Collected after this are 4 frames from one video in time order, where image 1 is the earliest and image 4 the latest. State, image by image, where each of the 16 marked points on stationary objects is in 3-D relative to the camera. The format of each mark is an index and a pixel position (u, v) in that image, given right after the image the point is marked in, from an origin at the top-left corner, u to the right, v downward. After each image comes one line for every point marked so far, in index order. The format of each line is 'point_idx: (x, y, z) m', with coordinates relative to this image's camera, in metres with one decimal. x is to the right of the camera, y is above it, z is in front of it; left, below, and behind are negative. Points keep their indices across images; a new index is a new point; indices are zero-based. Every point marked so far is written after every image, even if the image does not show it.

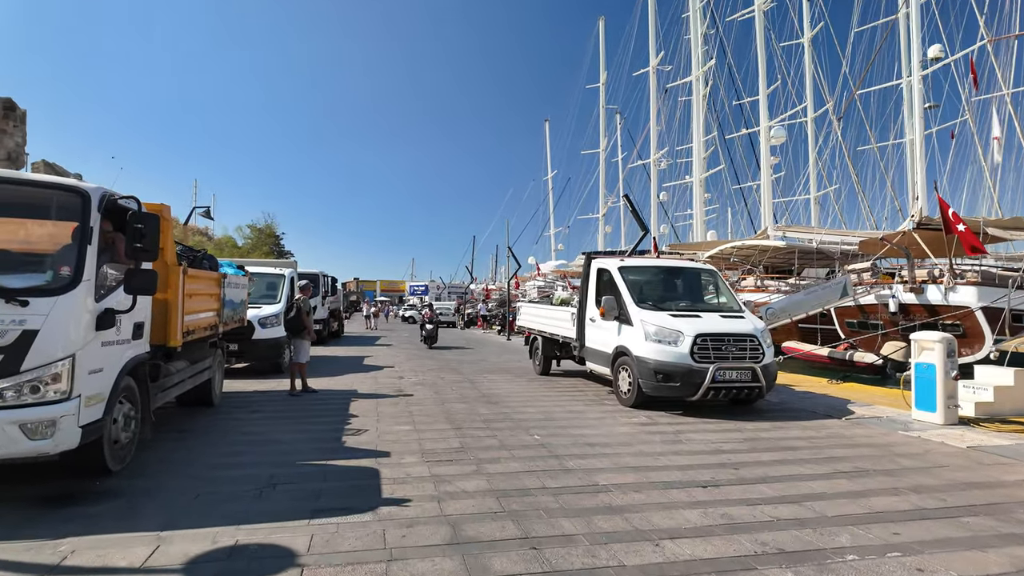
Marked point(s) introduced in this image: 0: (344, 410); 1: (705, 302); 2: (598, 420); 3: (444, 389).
0: (-2.3, -1.7, +7.9) m
1: (+3.1, -0.2, +9.4) m
2: (+1.1, -1.7, +7.6) m
3: (-1.2, -1.8, +10.5) m
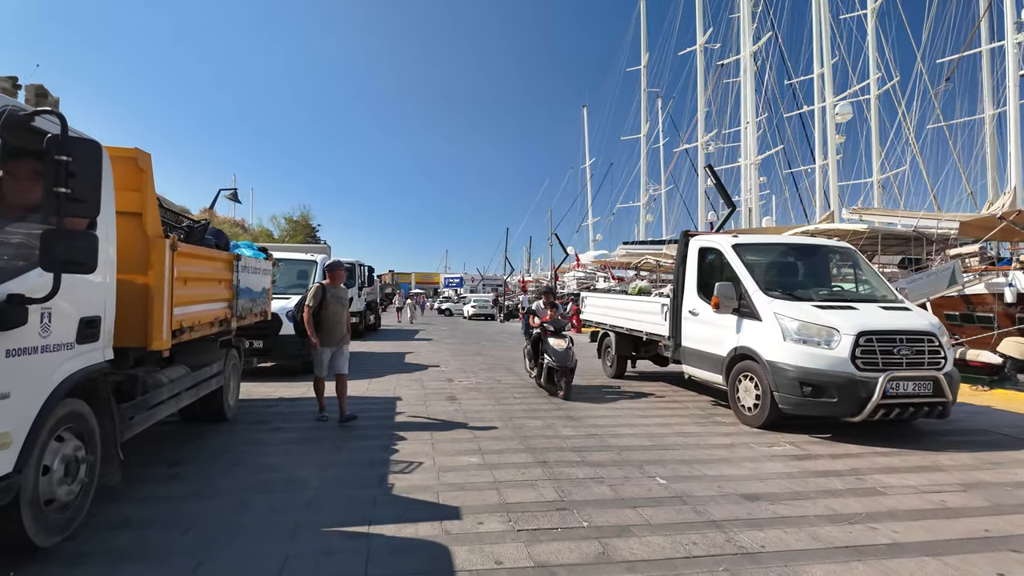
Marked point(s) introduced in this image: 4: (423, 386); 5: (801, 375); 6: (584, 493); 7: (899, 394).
0: (-1.3, -1.5, +6.1) m
1: (+4.1, 0.0, +7.3) m
2: (+2.1, -1.5, +5.6) m
3: (-0.1, -1.6, +8.7) m
4: (-1.4, -1.6, +9.6) m
5: (+3.0, -0.9, +6.0) m
6: (+0.5, -1.5, +4.2) m
7: (+3.9, -1.1, +5.9) m
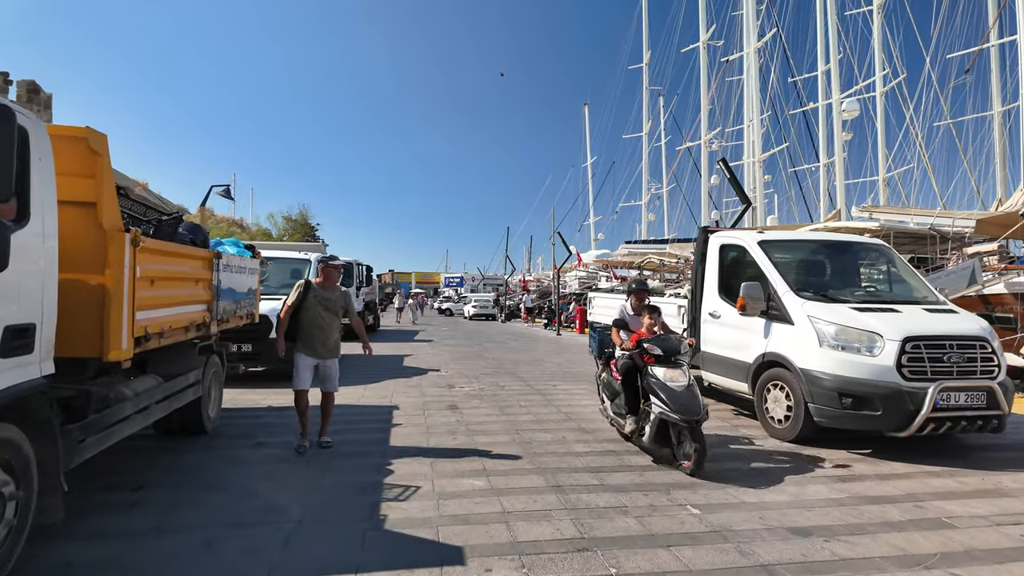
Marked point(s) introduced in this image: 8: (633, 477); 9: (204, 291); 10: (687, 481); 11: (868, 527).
0: (-1.2, -1.5, +5.5) m
1: (+4.2, 0.0, +6.7) m
2: (+2.1, -1.5, +5.0) m
3: (0.0, -1.6, +8.1) m
4: (-1.4, -1.6, +9.0) m
5: (+3.0, -0.9, +5.4) m
6: (+0.6, -1.5, +3.7) m
7: (+3.9, -1.1, +5.3) m
8: (+1.0, -1.5, +4.7) m
9: (-3.1, -0.1, +5.8) m
10: (+1.4, -1.5, +4.7) m
11: (+2.3, -1.5, +3.8) m
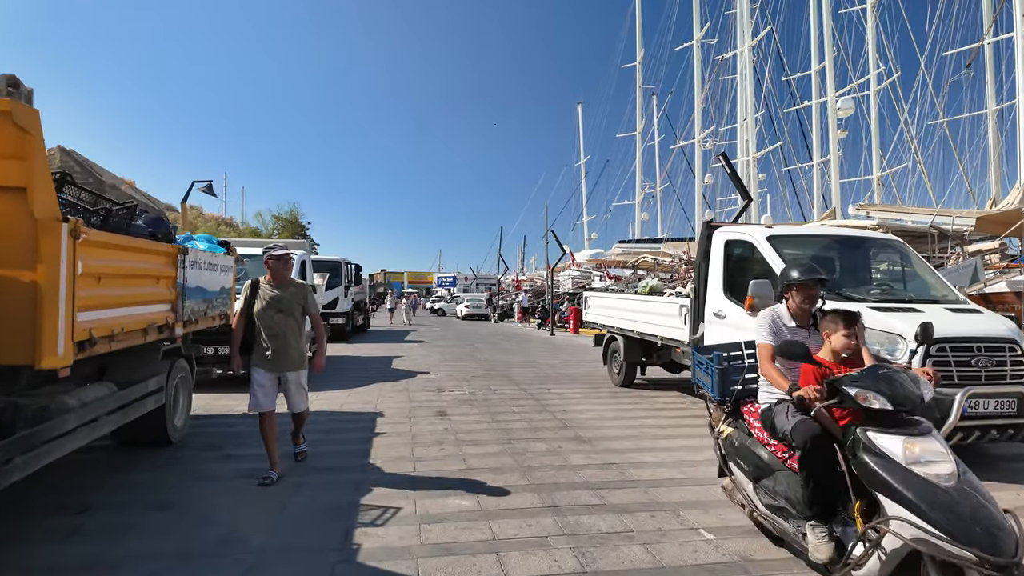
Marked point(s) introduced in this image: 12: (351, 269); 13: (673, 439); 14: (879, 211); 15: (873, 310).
0: (-1.3, -1.5, +5.1) m
1: (+4.1, 0.0, +6.3) m
2: (+2.1, -1.5, +4.6) m
3: (-0.1, -1.6, +7.6) m
4: (-1.5, -1.6, +8.5) m
5: (+3.0, -0.9, +5.0) m
6: (+0.6, -1.5, +3.2) m
7: (+3.9, -1.0, +4.9) m
8: (+0.9, -1.5, +4.3) m
9: (-3.2, 0.0, +5.3) m
10: (+1.3, -1.5, +4.2) m
11: (+2.2, -1.5, +3.3) m
12: (-5.2, +0.7, +19.0) m
13: (+1.6, -1.5, +6.0) m
14: (+12.5, +2.7, +20.0) m
15: (+3.3, -0.2, +5.4) m
